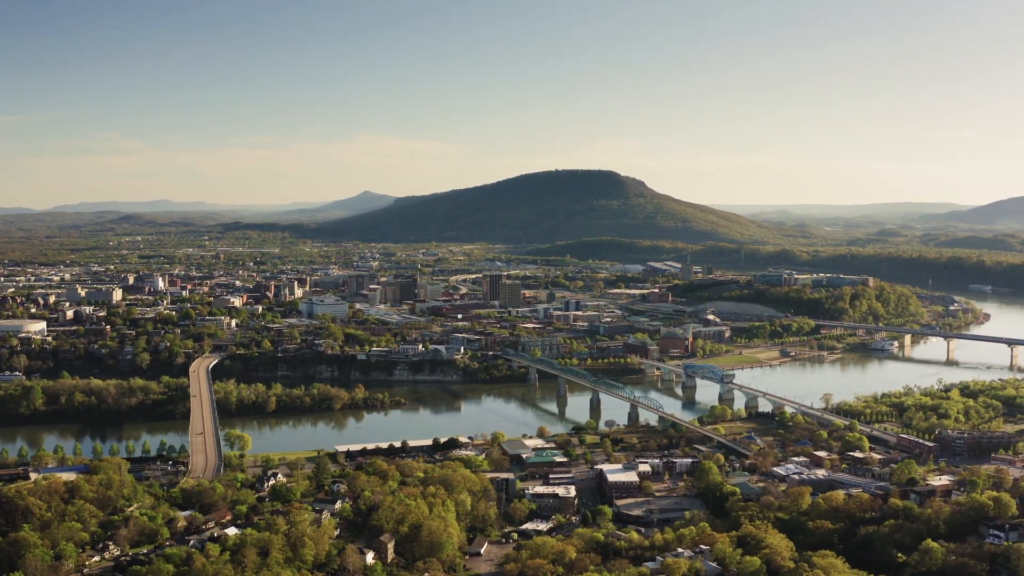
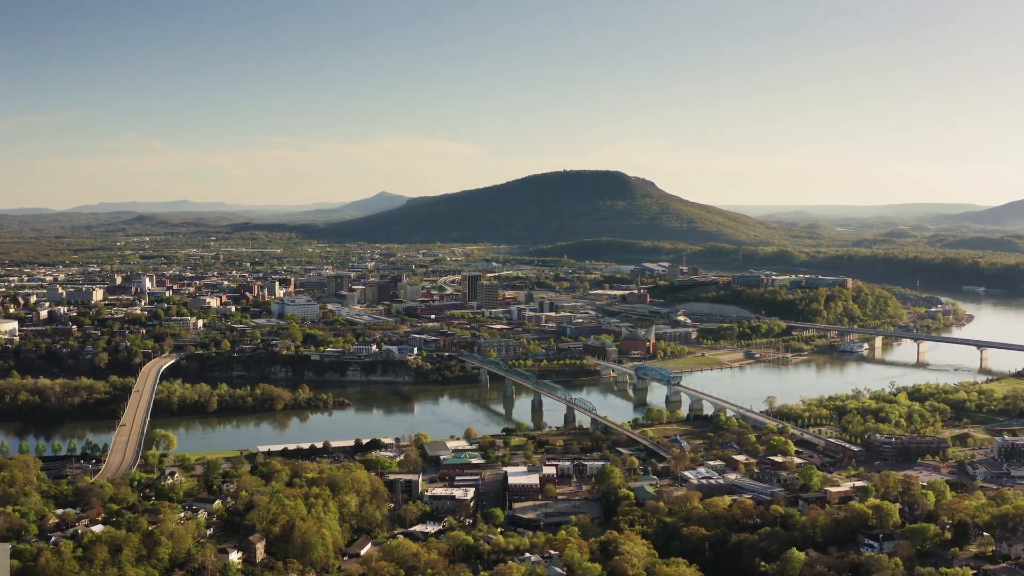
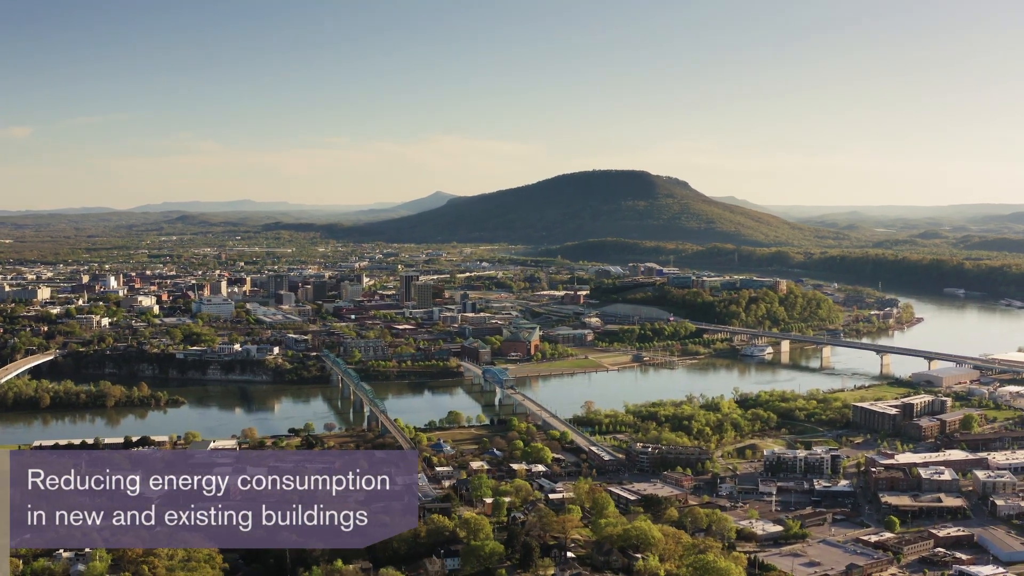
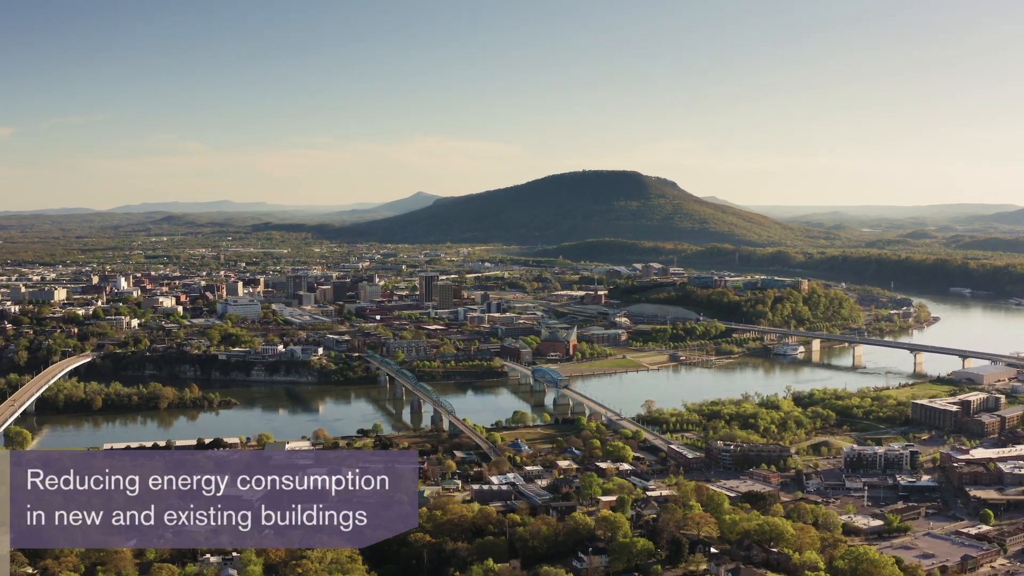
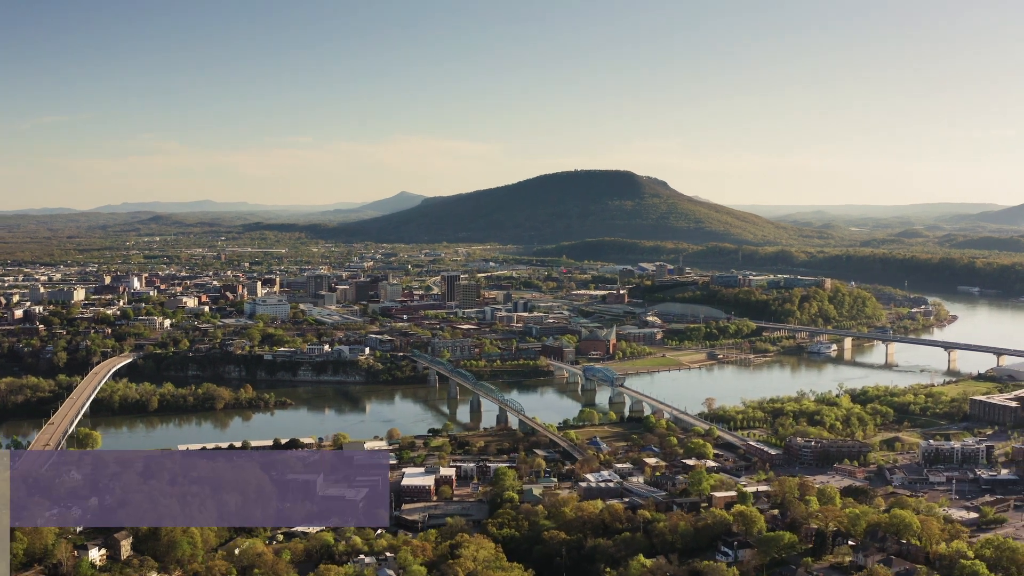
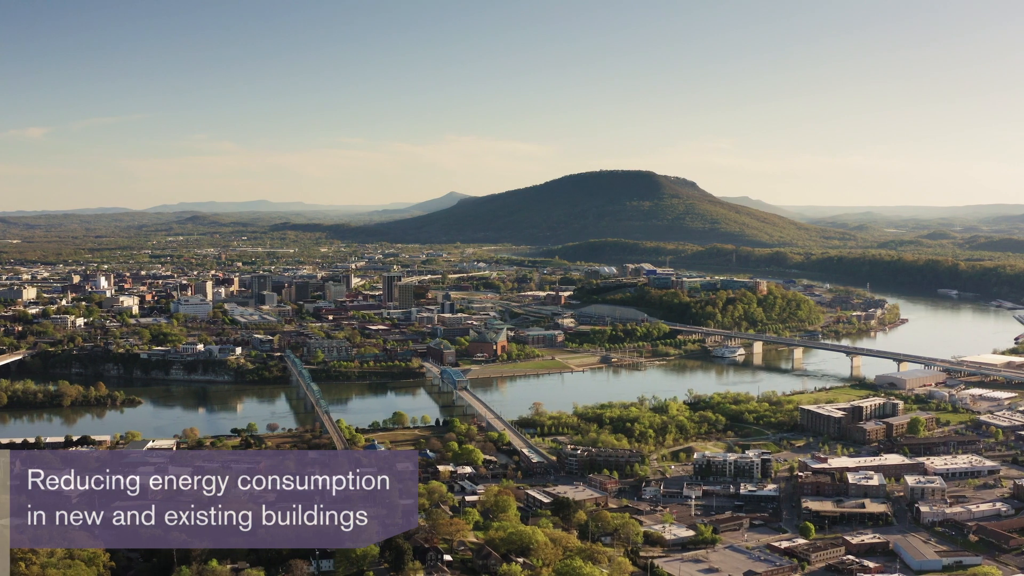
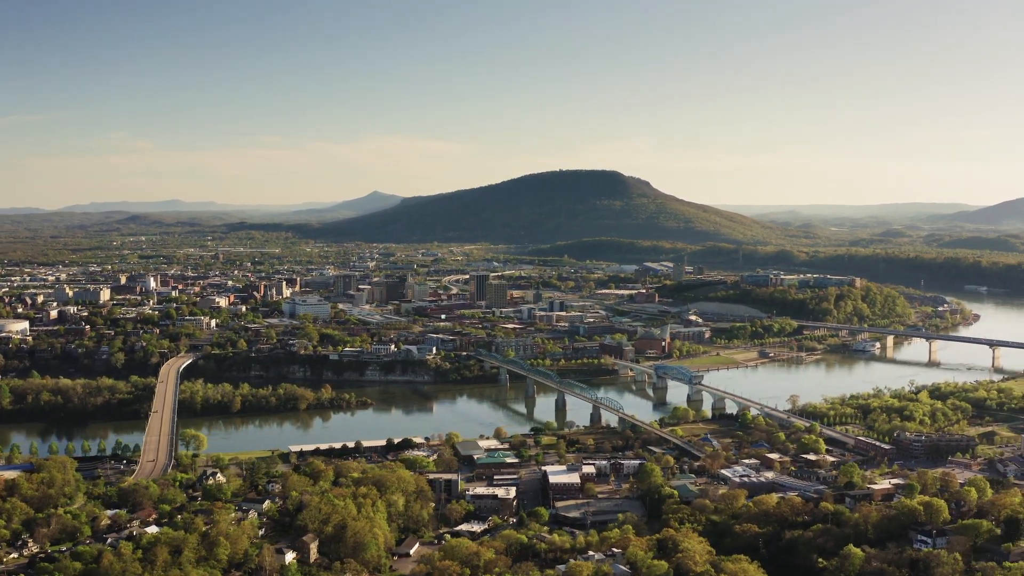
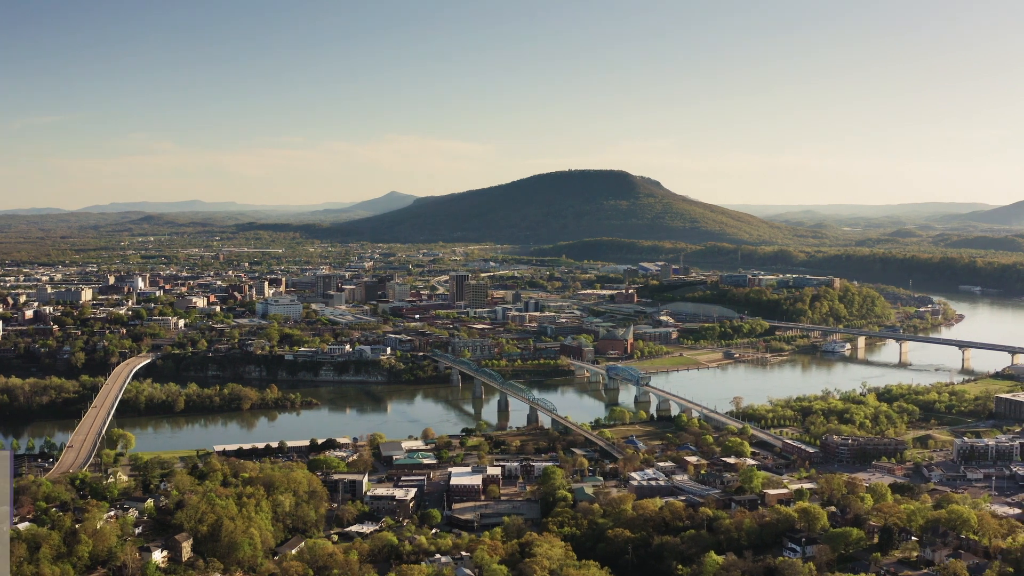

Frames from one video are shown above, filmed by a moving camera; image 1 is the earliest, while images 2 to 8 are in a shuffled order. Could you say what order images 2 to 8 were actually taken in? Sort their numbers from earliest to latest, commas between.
7, 2, 8, 5, 4, 3, 6
